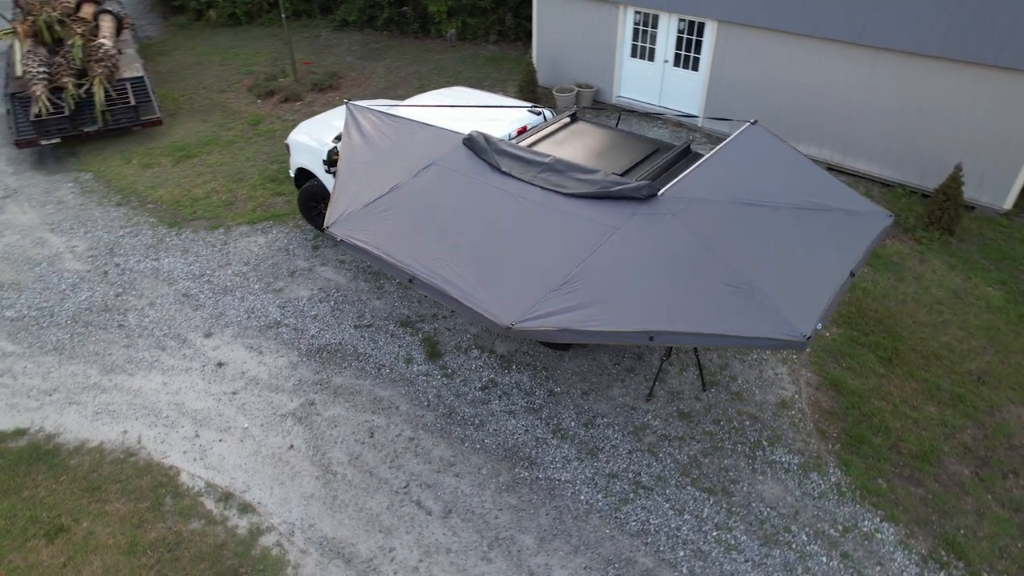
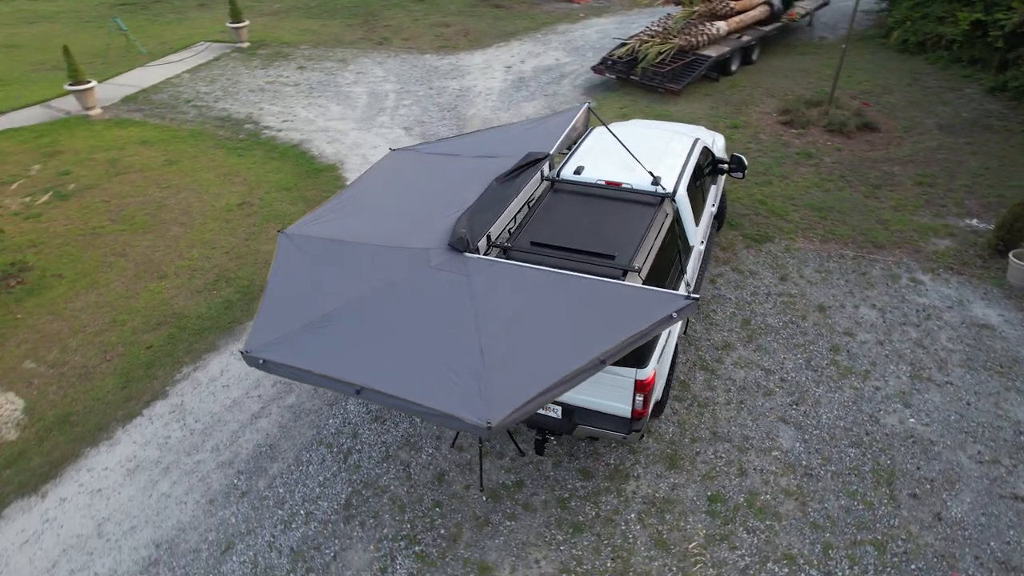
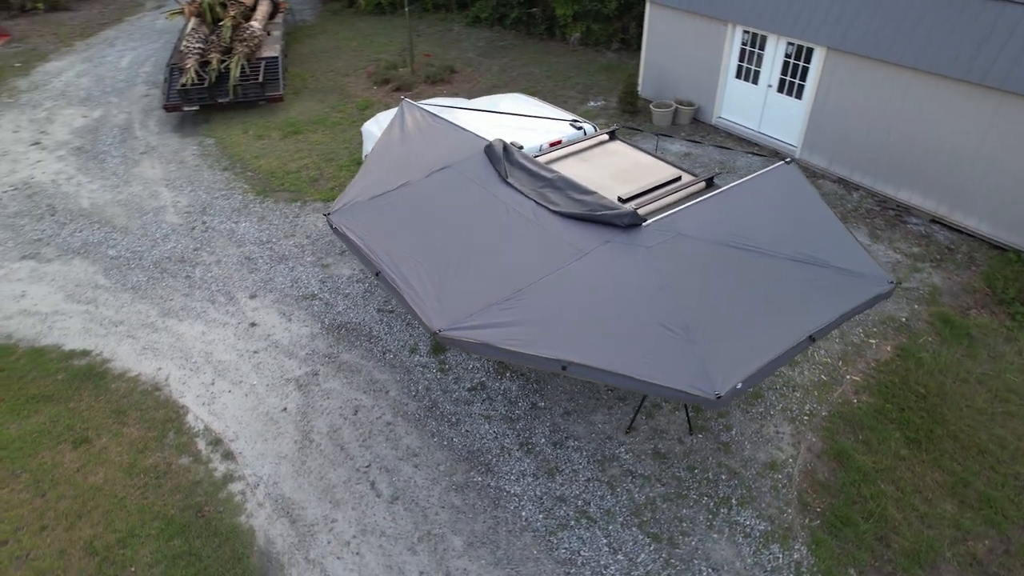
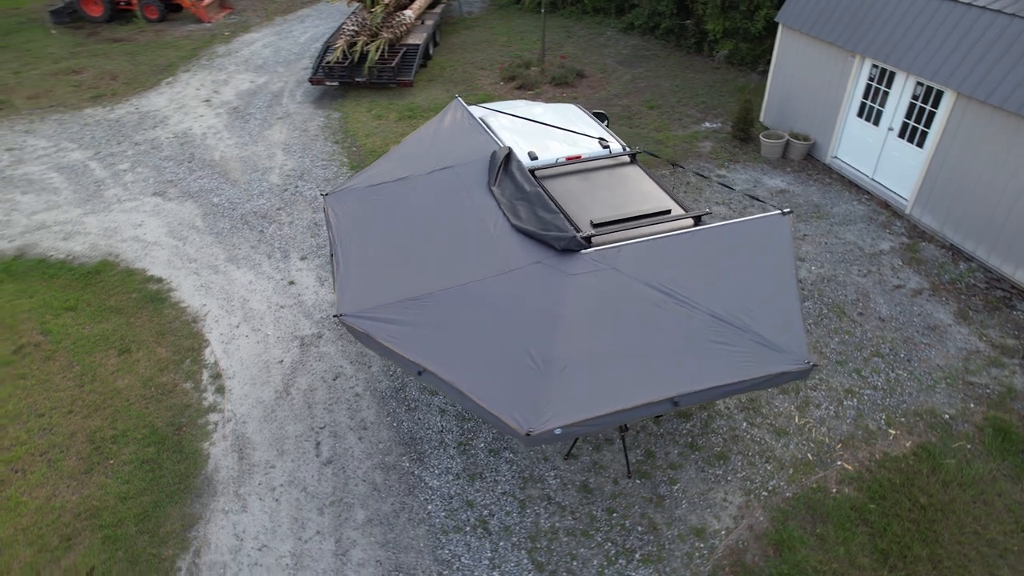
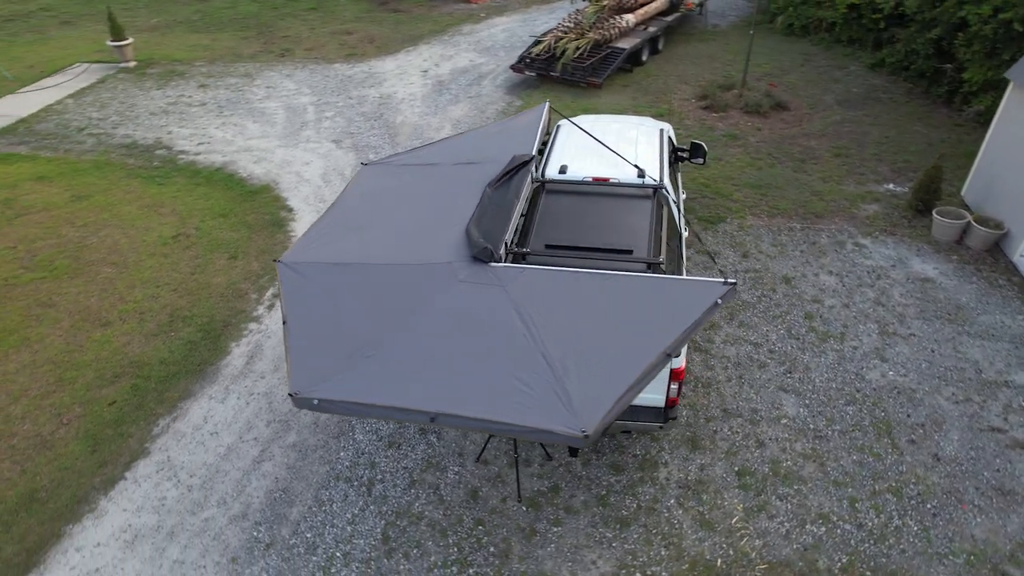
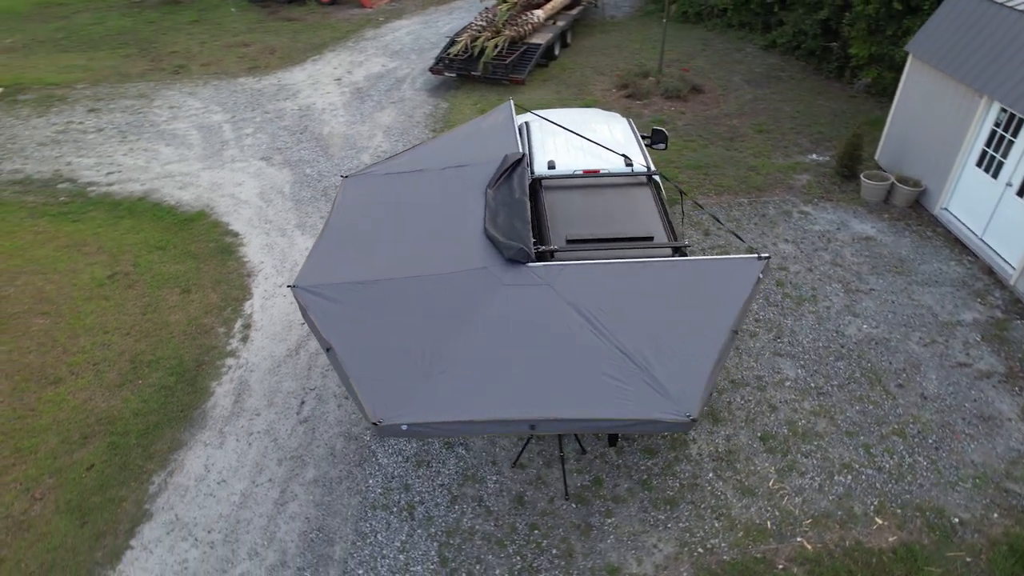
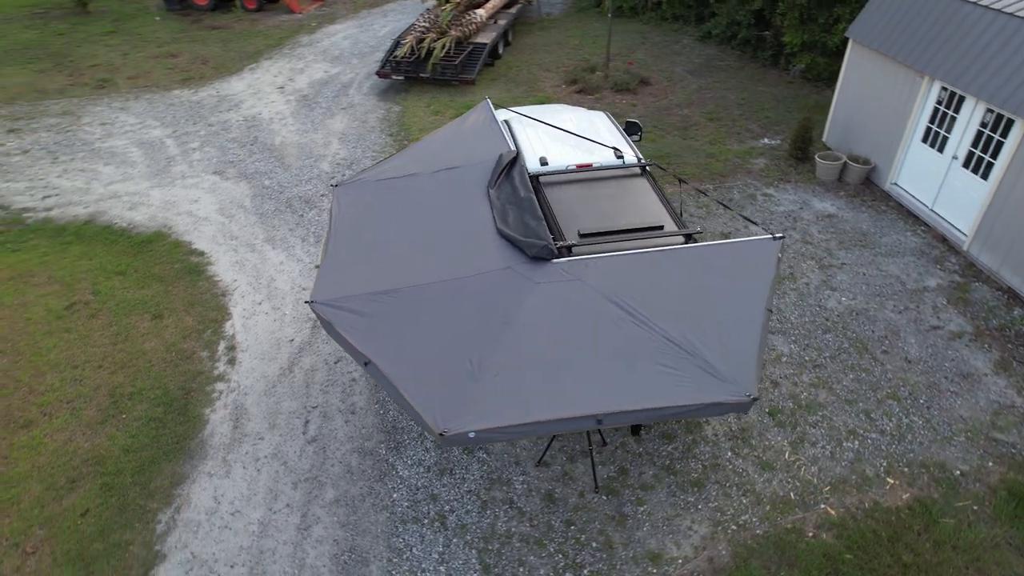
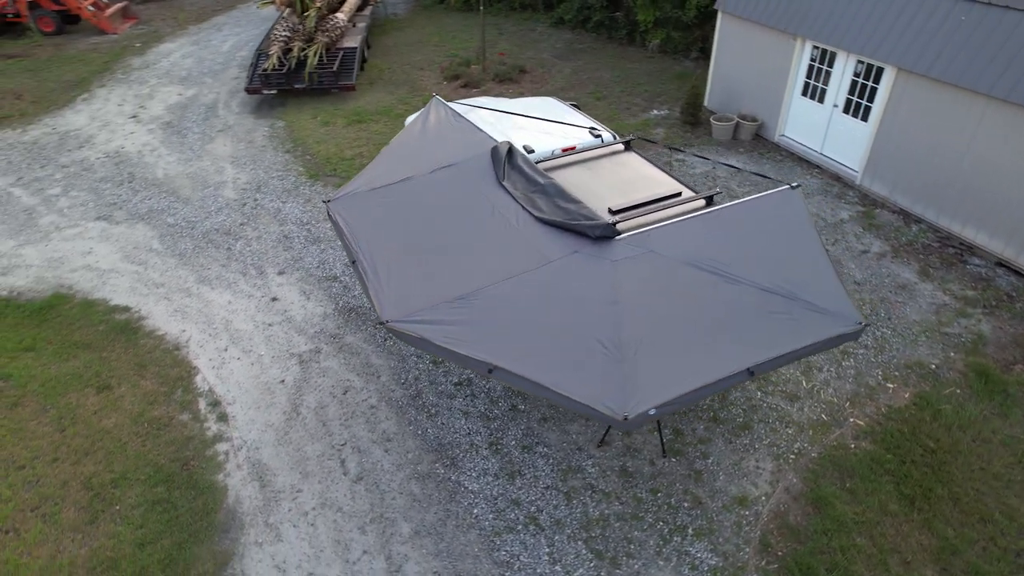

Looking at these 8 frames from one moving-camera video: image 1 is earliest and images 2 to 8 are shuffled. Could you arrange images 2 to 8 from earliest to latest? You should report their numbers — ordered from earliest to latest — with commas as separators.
3, 8, 4, 7, 6, 5, 2
